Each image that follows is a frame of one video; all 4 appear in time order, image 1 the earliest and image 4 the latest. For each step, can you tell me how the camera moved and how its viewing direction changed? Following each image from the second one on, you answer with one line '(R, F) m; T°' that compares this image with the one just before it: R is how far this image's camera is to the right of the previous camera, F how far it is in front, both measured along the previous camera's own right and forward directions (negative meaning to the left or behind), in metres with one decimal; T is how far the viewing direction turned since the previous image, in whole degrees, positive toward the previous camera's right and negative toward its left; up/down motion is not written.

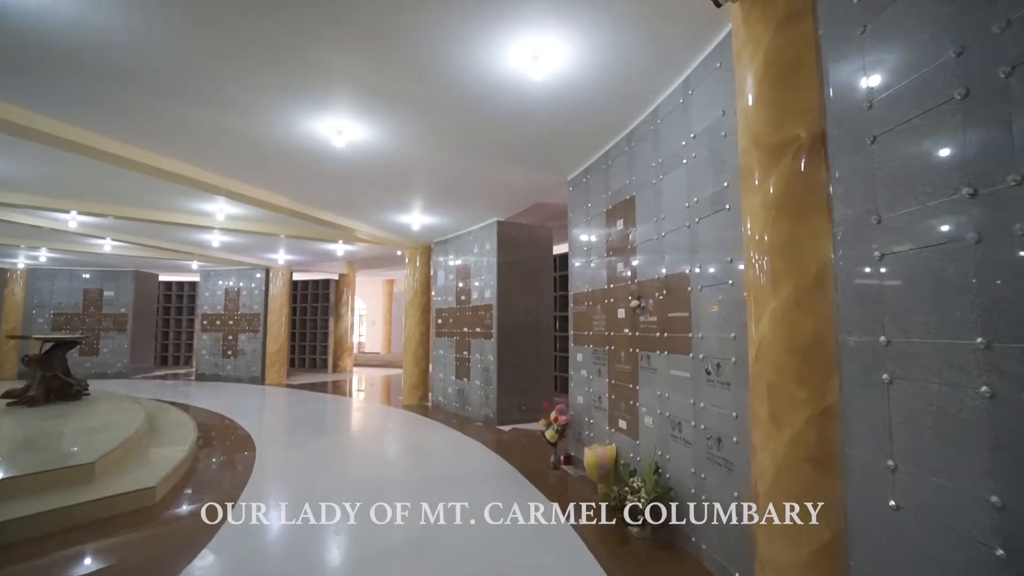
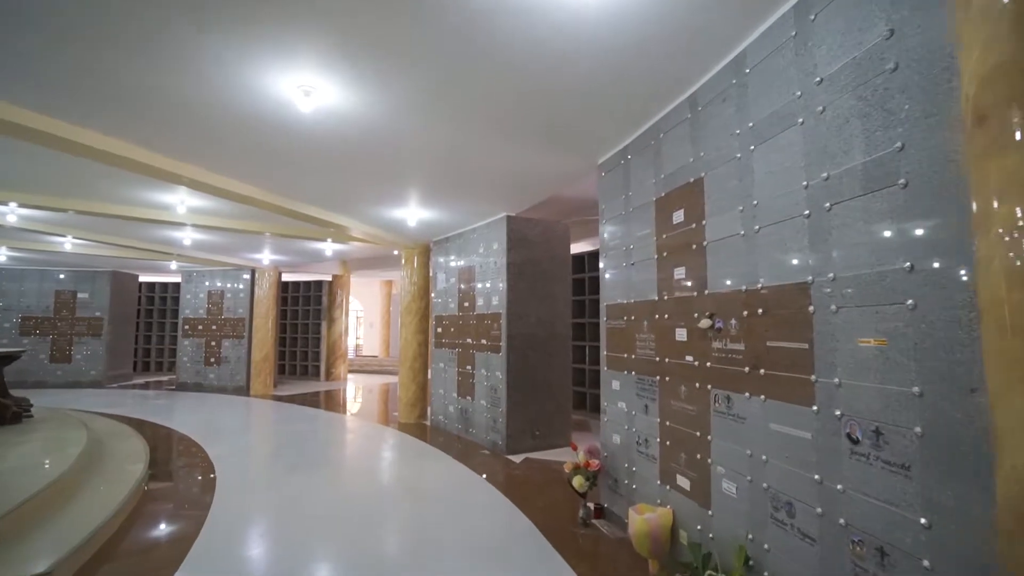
(-0.1, +0.8) m; 0°
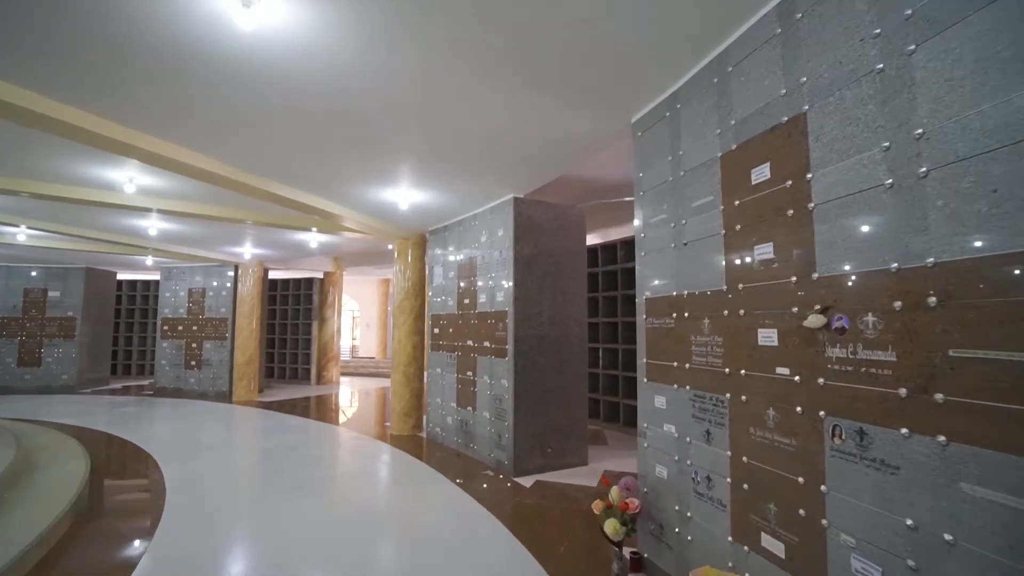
(-0.1, +0.7) m; 0°
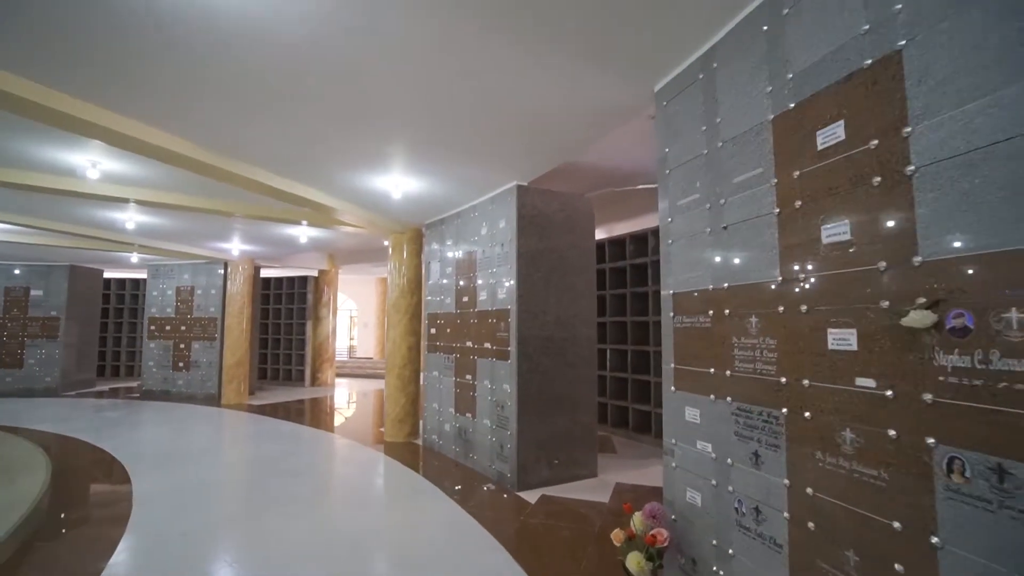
(0.0, +0.3) m; 0°
